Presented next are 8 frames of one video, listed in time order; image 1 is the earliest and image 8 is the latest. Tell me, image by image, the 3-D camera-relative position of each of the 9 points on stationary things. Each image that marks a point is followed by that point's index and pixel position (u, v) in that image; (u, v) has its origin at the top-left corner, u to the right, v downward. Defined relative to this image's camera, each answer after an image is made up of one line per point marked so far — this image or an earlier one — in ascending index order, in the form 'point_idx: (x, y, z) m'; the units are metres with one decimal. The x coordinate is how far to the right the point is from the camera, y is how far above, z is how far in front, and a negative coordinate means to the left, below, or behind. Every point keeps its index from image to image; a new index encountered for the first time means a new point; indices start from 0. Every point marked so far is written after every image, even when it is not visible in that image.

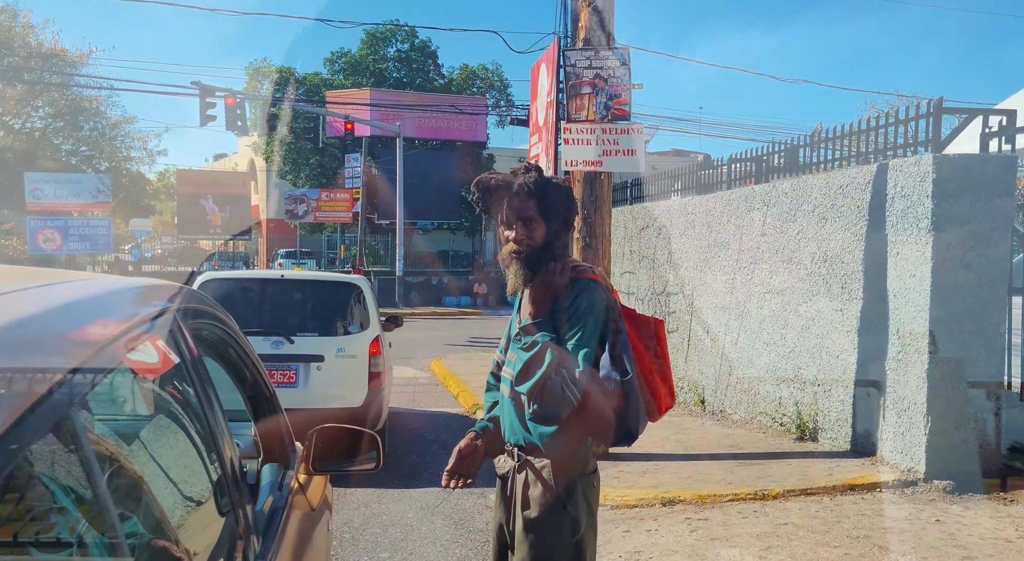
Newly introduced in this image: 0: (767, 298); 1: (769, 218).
0: (+1.9, -0.1, +7.1) m
1: (+1.9, +0.5, +7.1) m
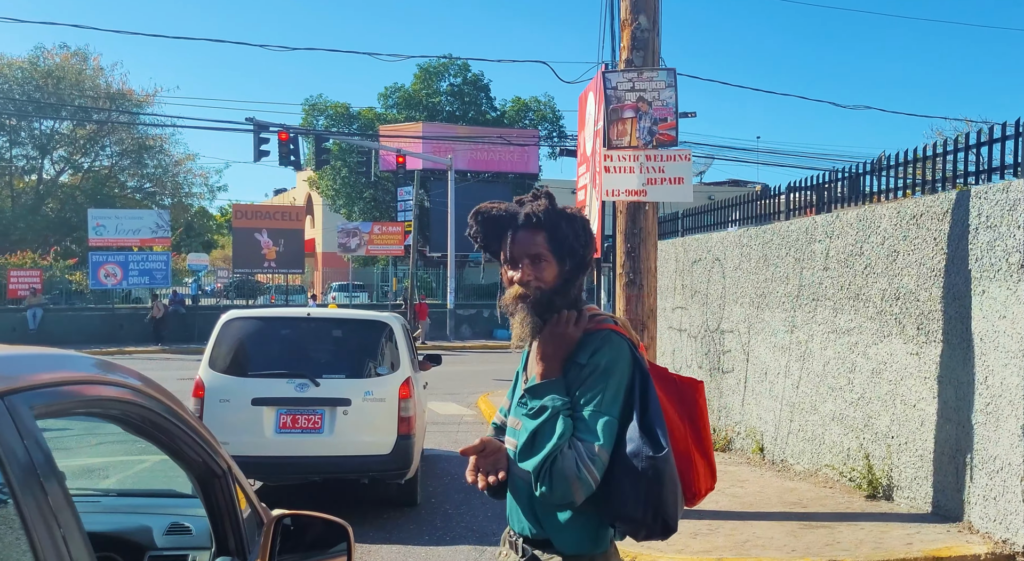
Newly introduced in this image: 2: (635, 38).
0: (+2.1, -0.4, +6.4) m
1: (+2.1, +0.2, +6.5) m
2: (+0.9, +1.7, +6.9) m
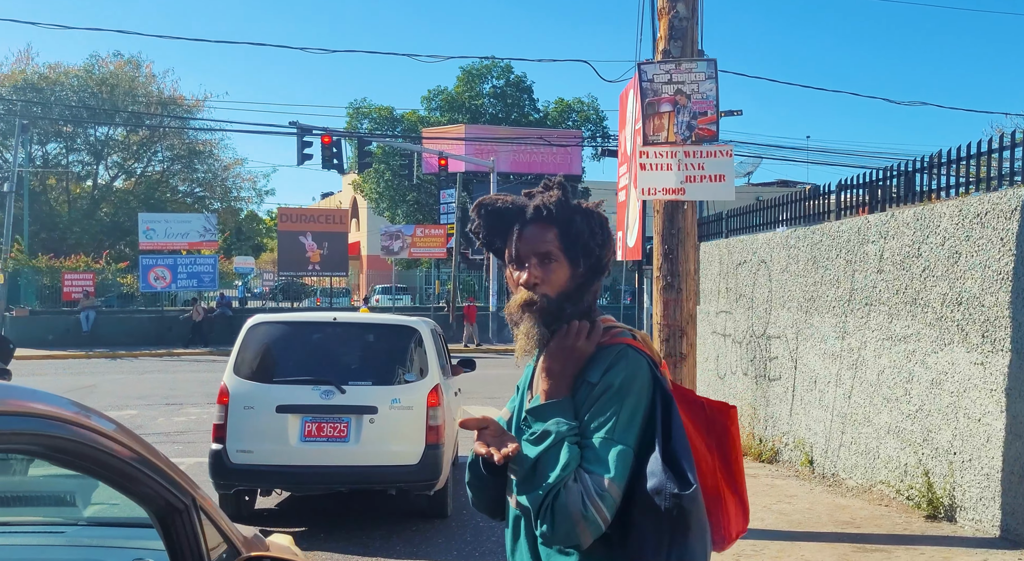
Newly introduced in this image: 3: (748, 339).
0: (+2.3, -0.4, +6.0) m
1: (+2.3, +0.2, +6.0) m
2: (+1.1, +1.7, +6.5) m
3: (+2.0, -0.5, +8.0) m
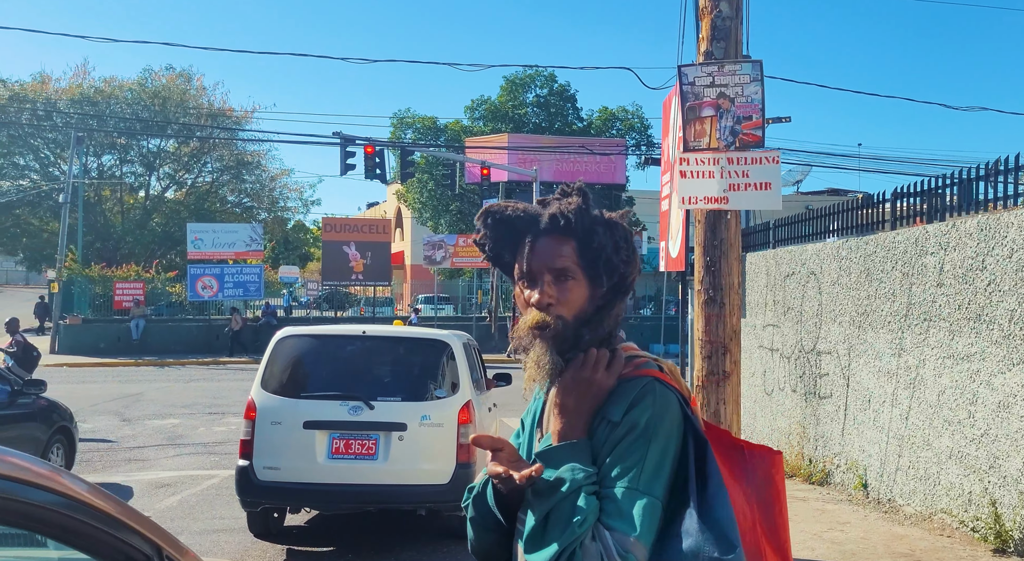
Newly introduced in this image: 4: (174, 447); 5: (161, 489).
0: (+2.5, -0.5, +5.6) m
1: (+2.5, +0.1, +5.6) m
2: (+1.3, +1.6, +6.2) m
3: (+2.2, -0.6, +7.6) m
4: (-5.2, -2.6, +15.0) m
5: (-3.9, -2.3, +10.9) m
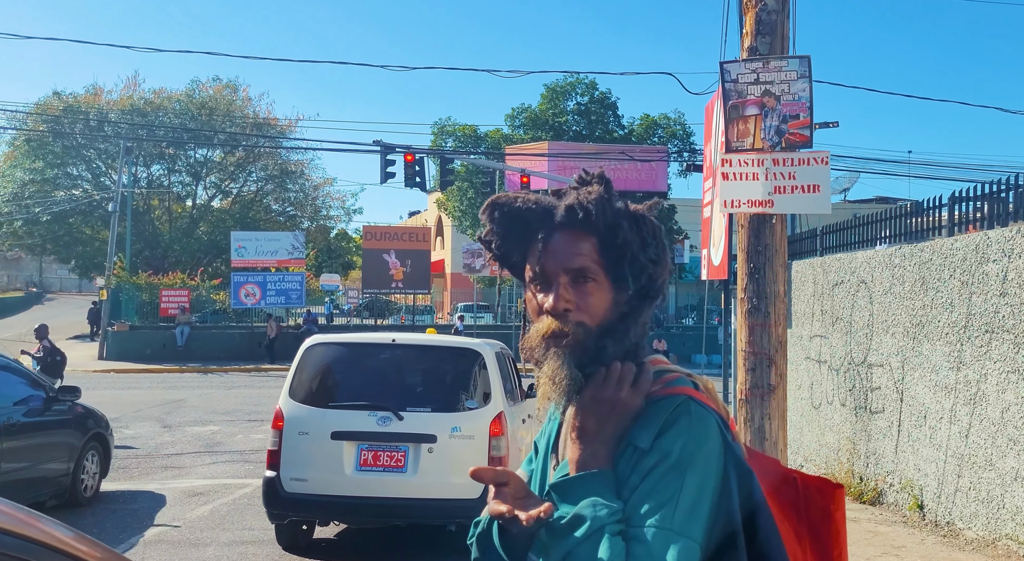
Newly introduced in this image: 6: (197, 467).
0: (+2.7, -0.5, +5.2) m
1: (+2.7, +0.1, +5.3) m
2: (+1.5, +1.6, +5.9) m
3: (+2.5, -0.7, +7.3) m
4: (-4.6, -2.7, +14.9) m
5: (-3.5, -2.4, +10.8) m
6: (-4.5, -2.7, +13.8) m
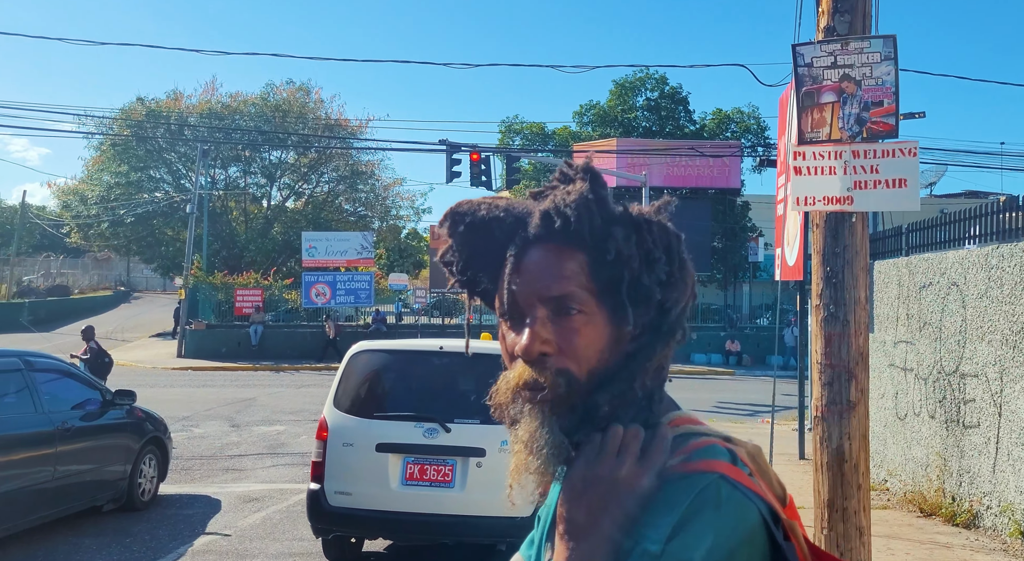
0: (+2.9, -0.5, +4.6) m
1: (+3.0, +0.1, +4.6) m
2: (+1.8, +1.6, +5.4) m
3: (+2.9, -0.7, +6.6) m
4: (-3.6, -2.7, +14.8) m
5: (-2.9, -2.4, +10.6) m
6: (-3.6, -2.7, +13.7) m
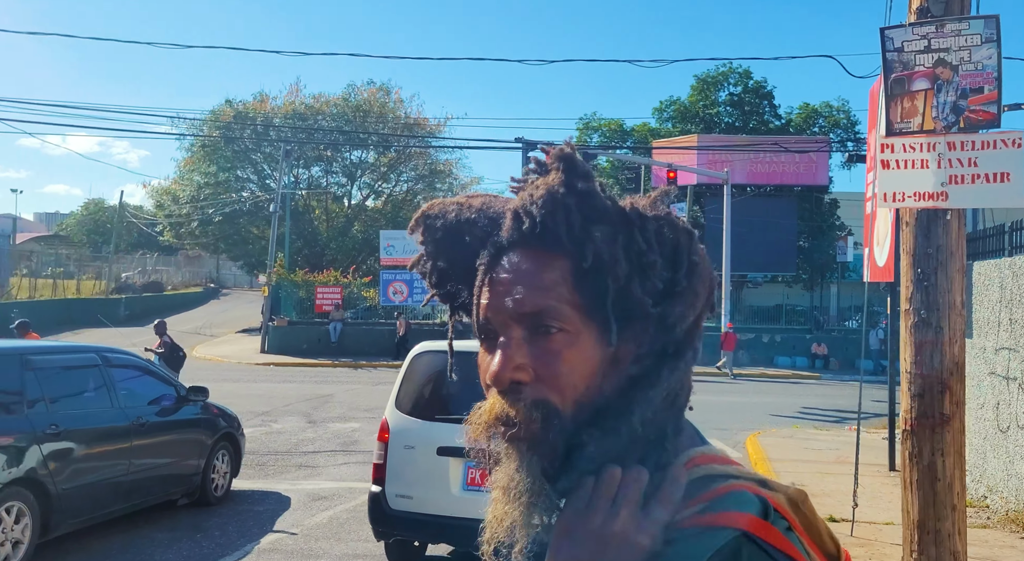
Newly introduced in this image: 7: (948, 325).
0: (+3.2, -0.6, +4.1) m
1: (+3.2, 0.0, +4.1) m
2: (+2.2, +1.6, +4.9) m
3: (+3.3, -0.7, +6.1) m
4: (-2.5, -2.6, +14.8) m
5: (-2.1, -2.4, +10.5) m
6: (-2.6, -2.6, +13.7) m
7: (+2.2, -0.2, +4.8) m
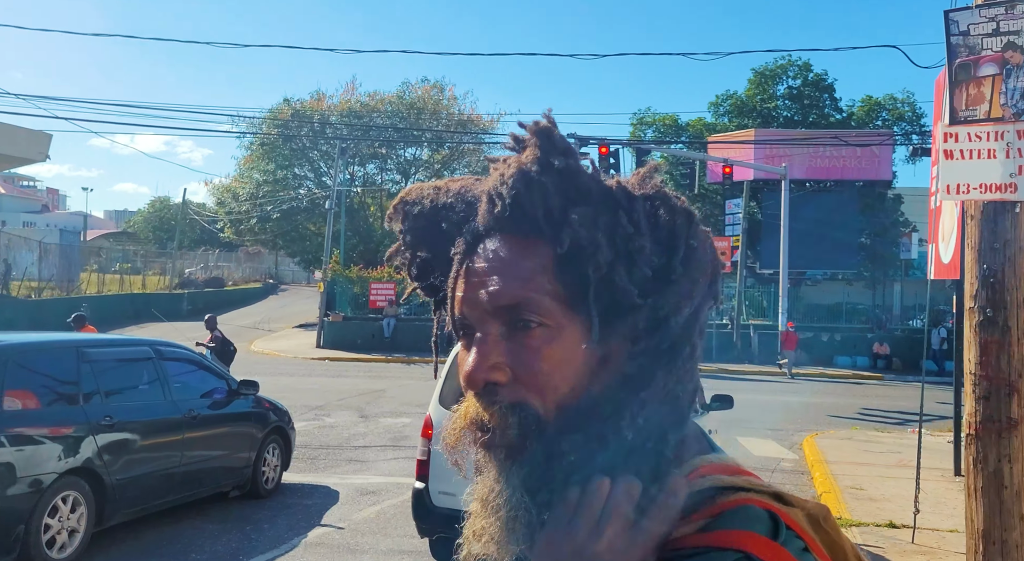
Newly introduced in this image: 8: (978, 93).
0: (+3.4, -0.5, +3.8) m
1: (+3.4, +0.1, +3.8) m
2: (+2.4, +1.6, +4.7) m
3: (+3.6, -0.6, +5.8) m
4: (-1.8, -2.6, +14.8) m
5: (-1.6, -2.3, +10.5) m
6: (-1.9, -2.6, +13.7) m
7: (+2.4, -0.2, +4.5) m
8: (+2.3, +0.9, +4.7) m
